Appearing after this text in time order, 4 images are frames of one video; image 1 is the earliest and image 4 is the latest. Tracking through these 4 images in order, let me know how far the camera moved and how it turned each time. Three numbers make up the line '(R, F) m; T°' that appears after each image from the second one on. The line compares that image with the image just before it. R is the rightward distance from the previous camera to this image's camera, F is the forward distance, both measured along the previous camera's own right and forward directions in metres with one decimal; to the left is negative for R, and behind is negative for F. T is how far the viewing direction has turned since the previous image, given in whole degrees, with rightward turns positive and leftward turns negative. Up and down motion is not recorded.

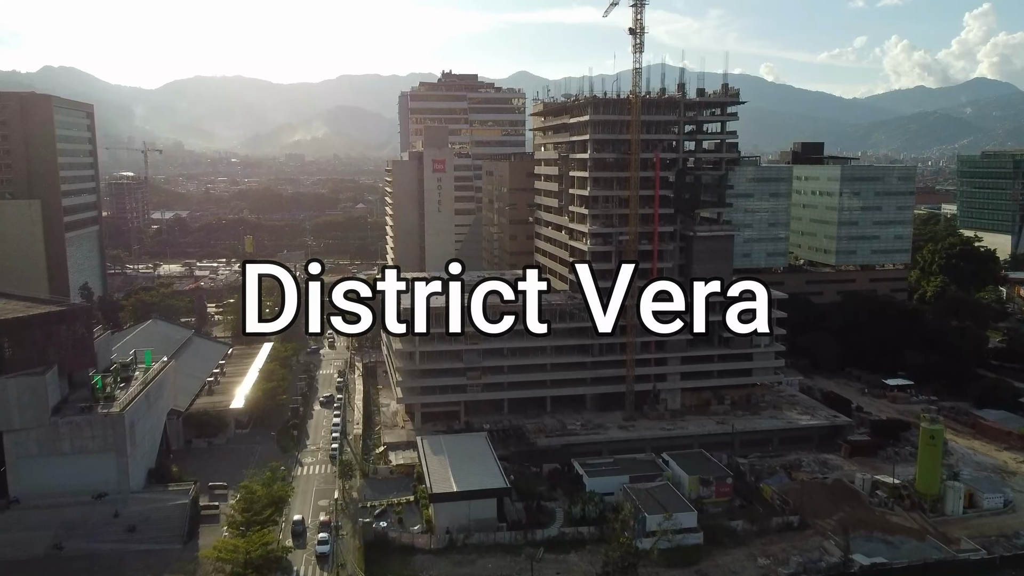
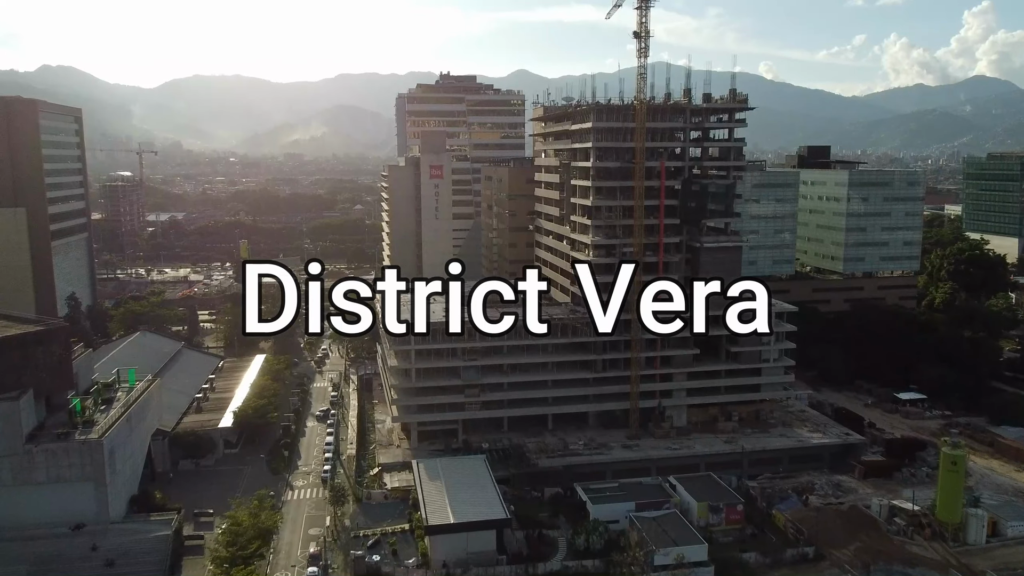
(0.0, +2.0) m; 0°
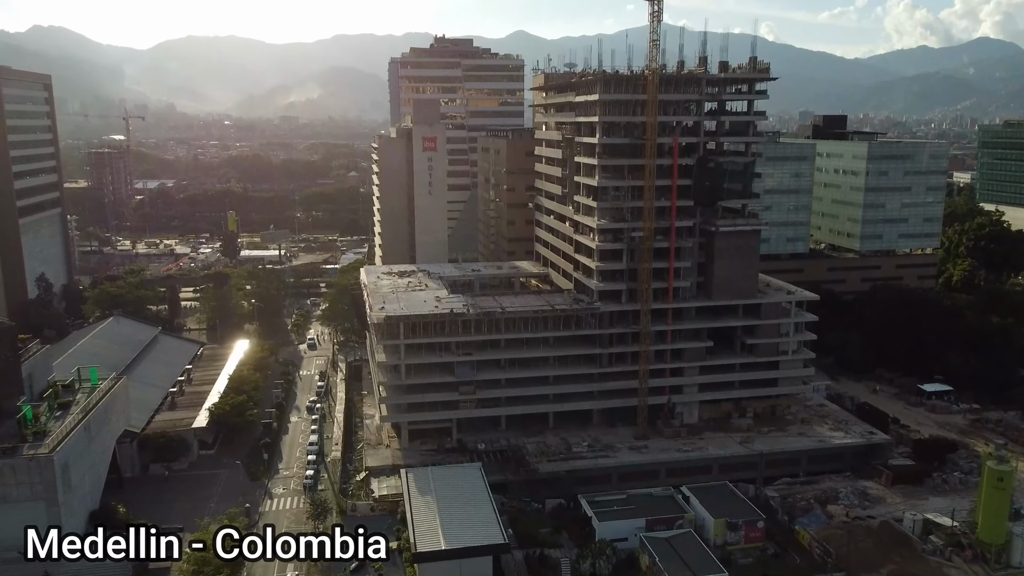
(0.0, +4.1) m; 0°
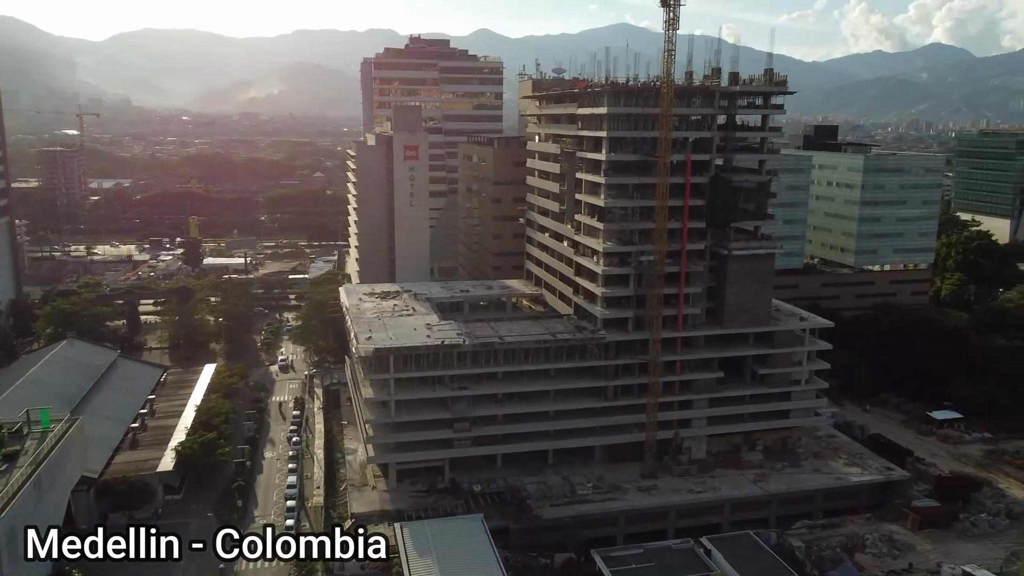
(-1.9, +3.6) m; +3°
